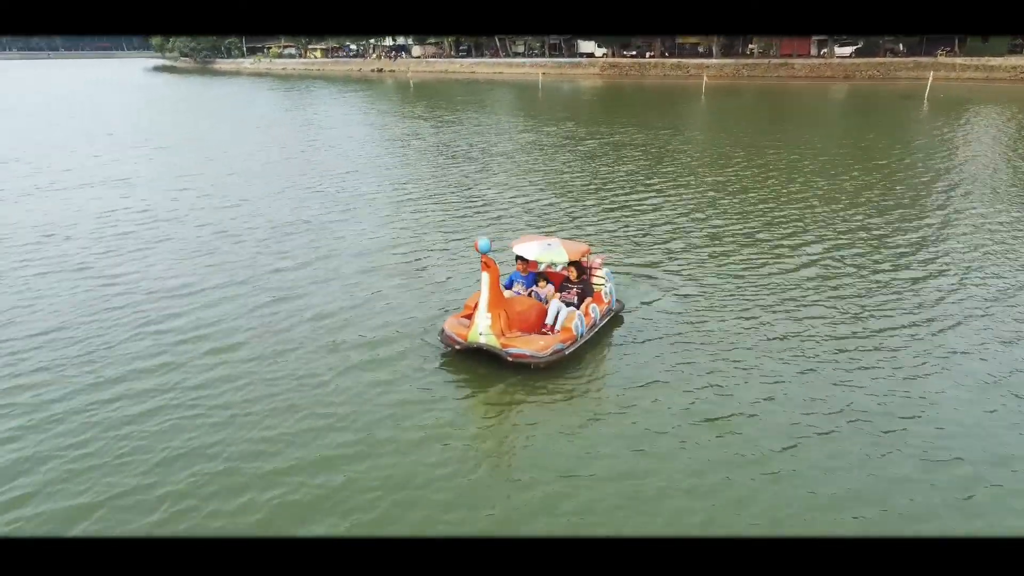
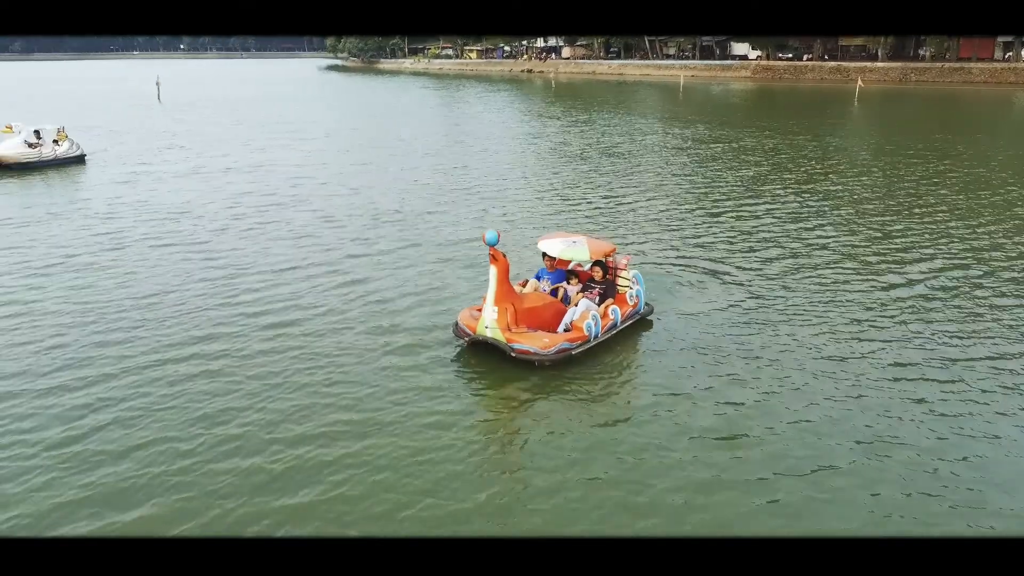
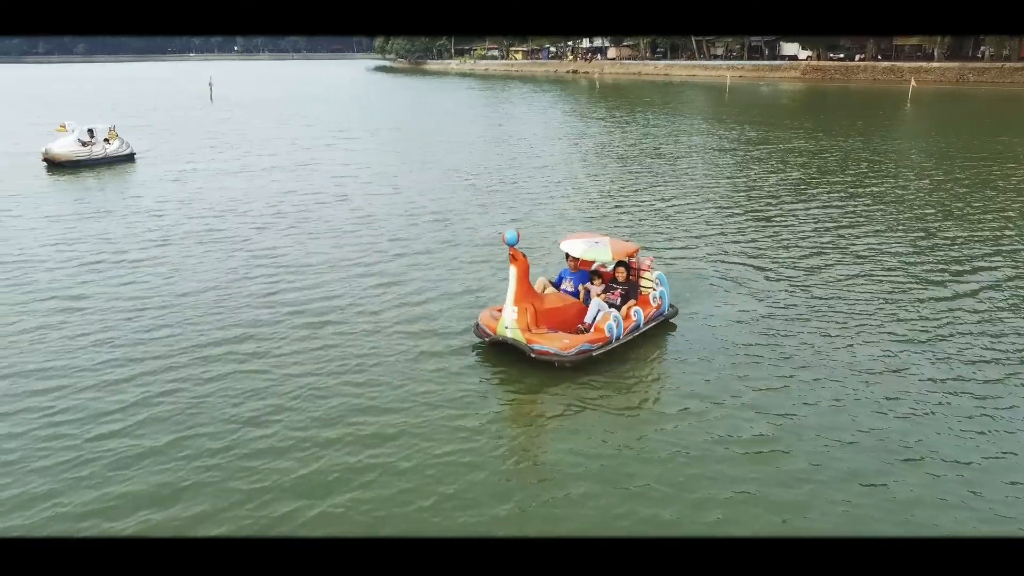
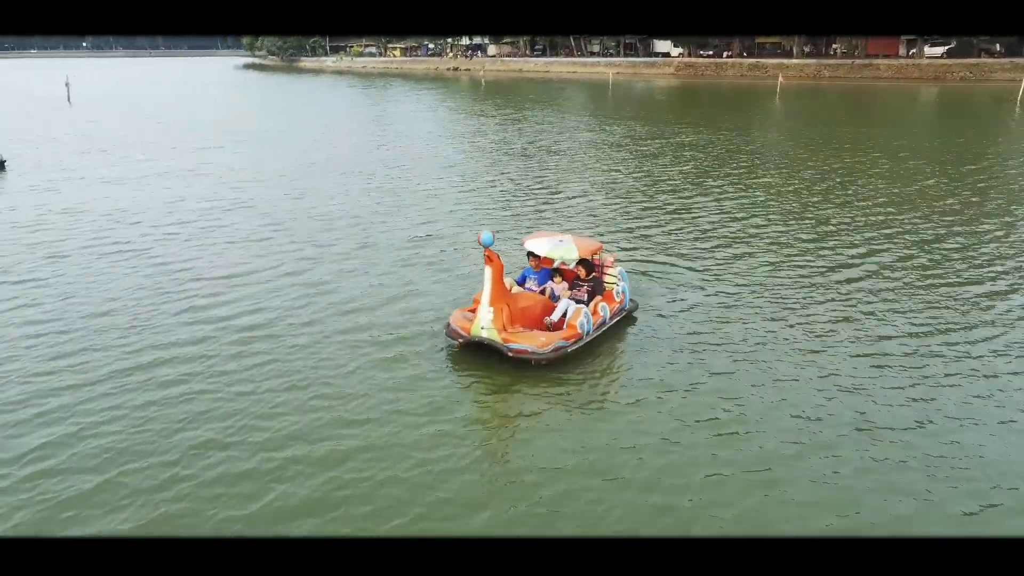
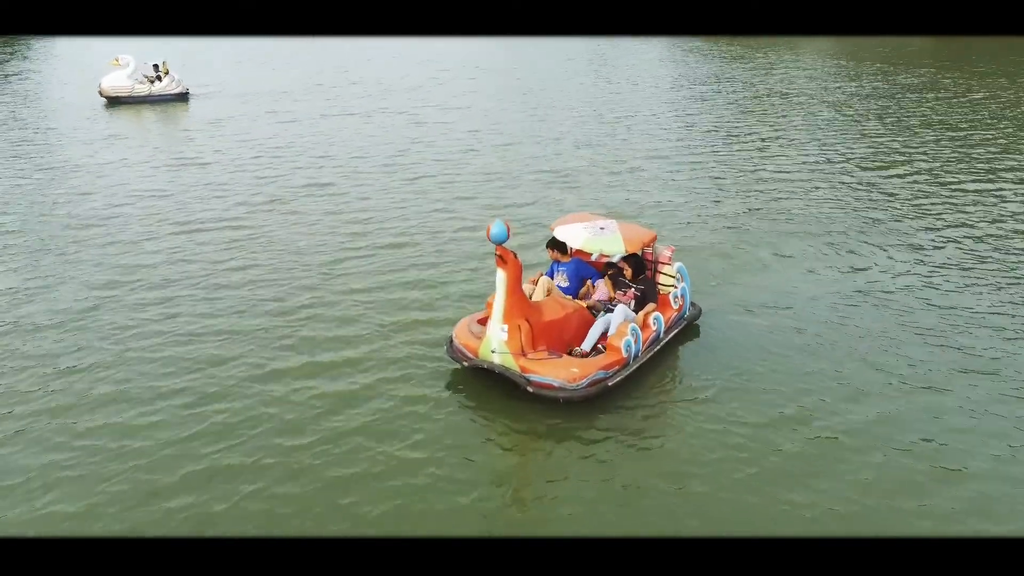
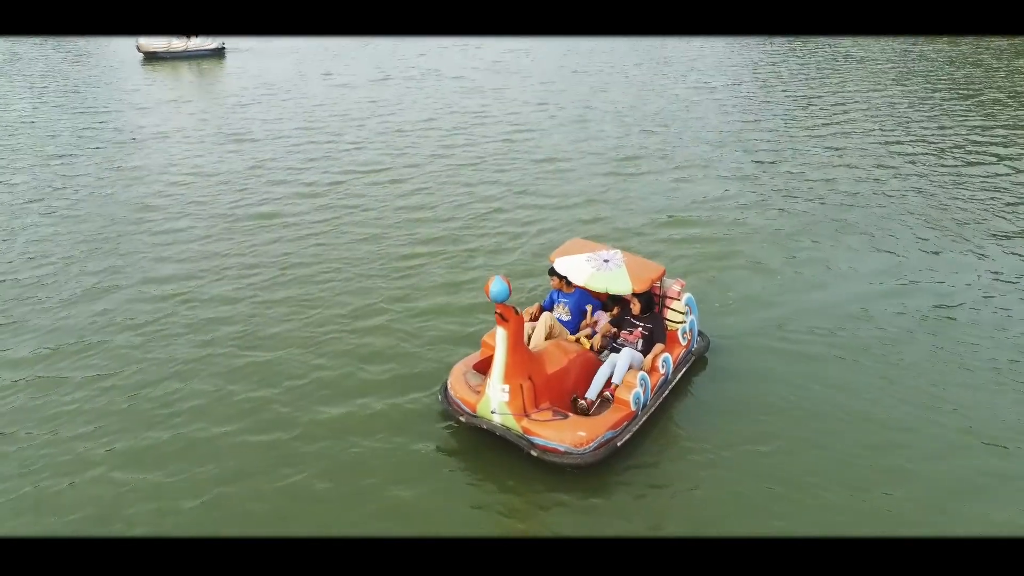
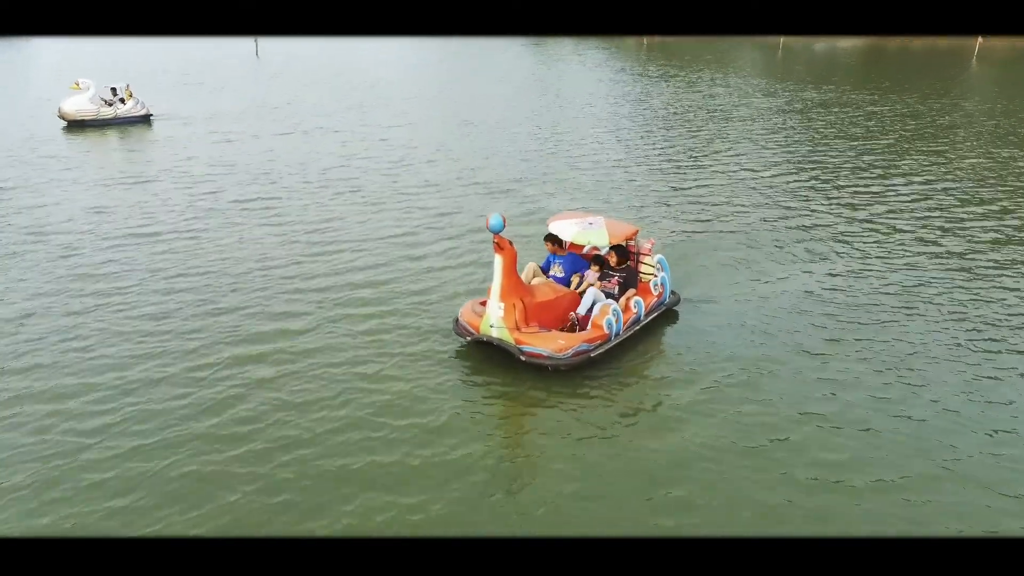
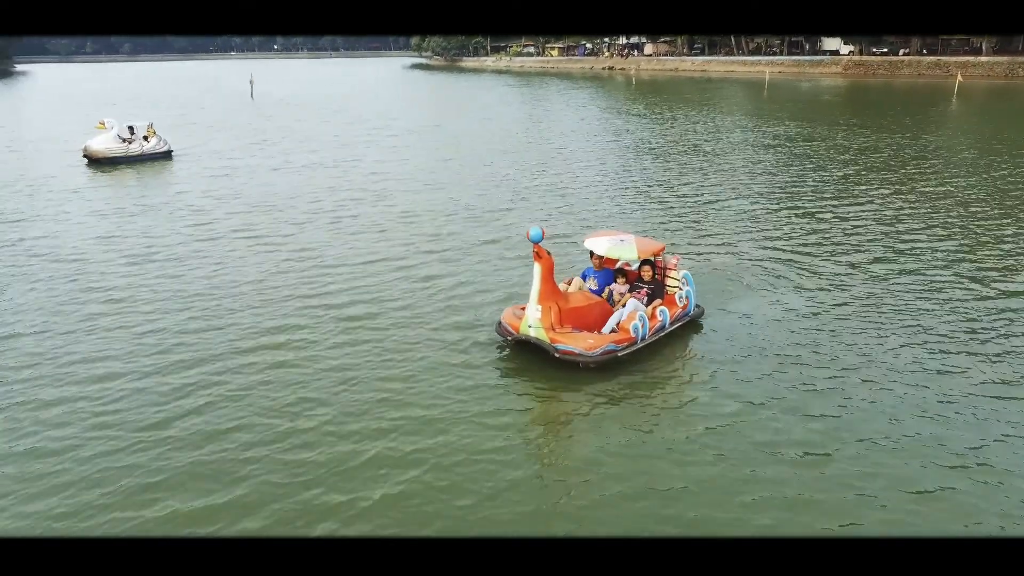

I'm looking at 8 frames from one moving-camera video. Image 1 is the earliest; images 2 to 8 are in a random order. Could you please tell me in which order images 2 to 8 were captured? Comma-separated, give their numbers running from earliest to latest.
4, 2, 3, 8, 7, 5, 6
